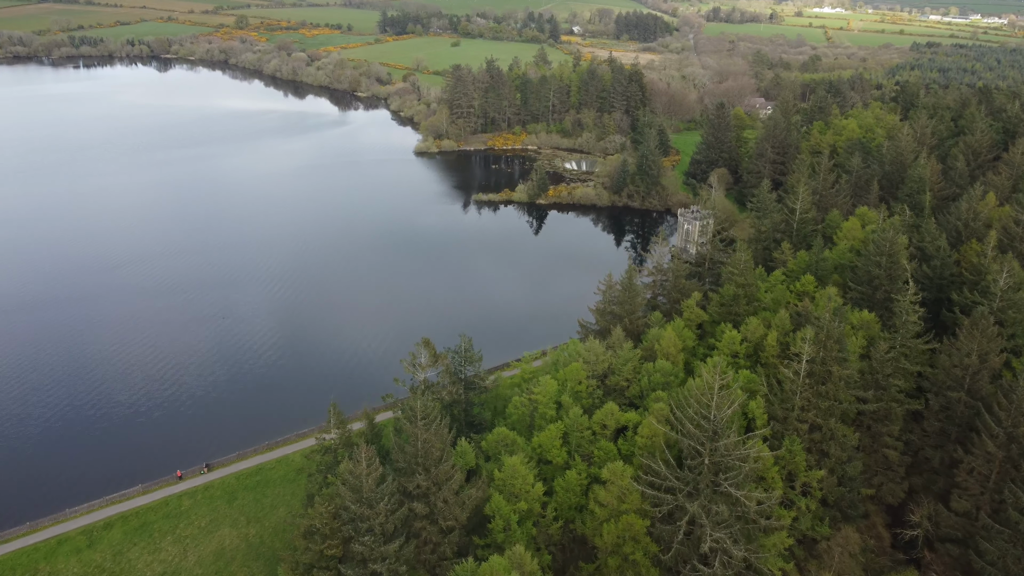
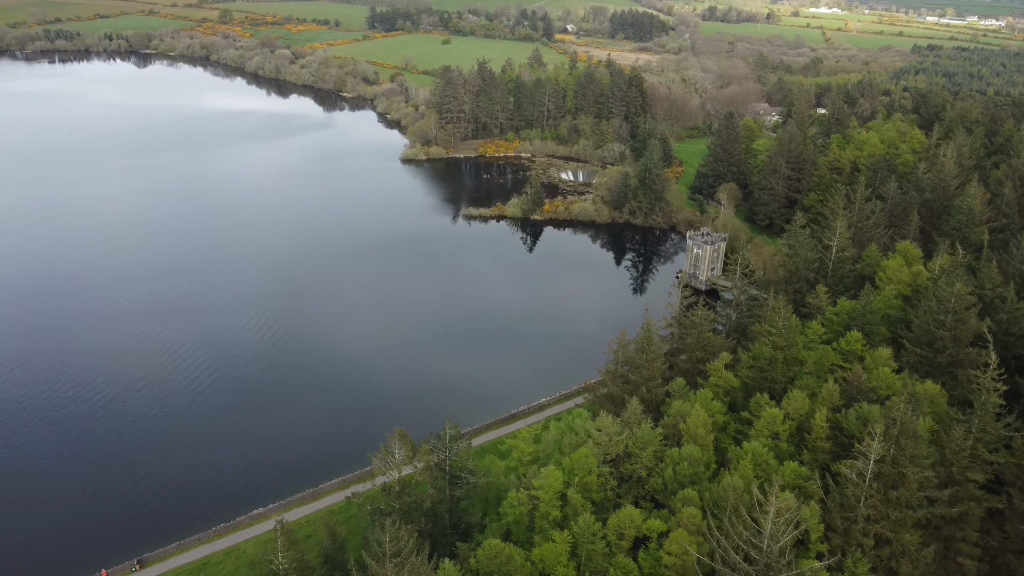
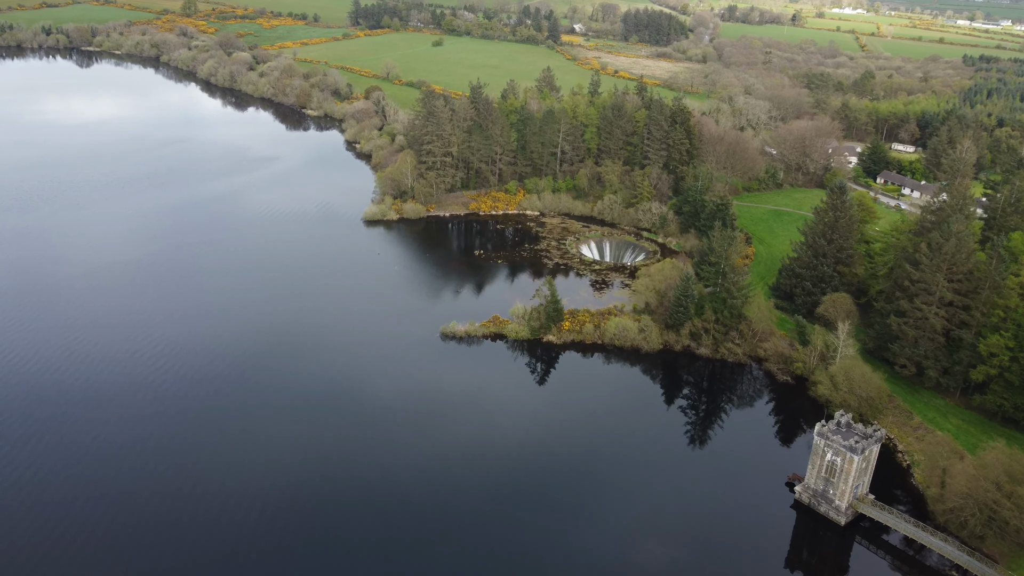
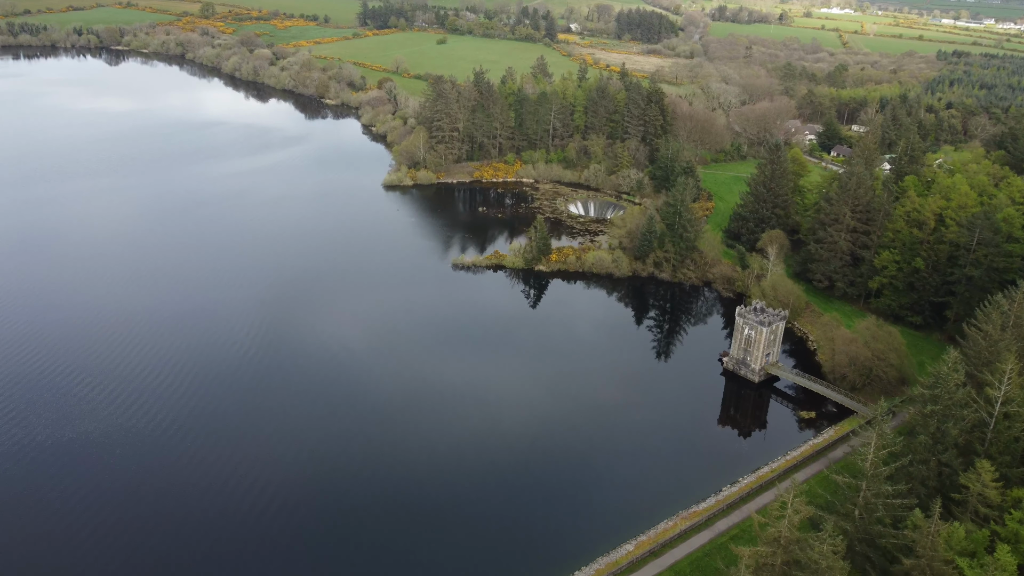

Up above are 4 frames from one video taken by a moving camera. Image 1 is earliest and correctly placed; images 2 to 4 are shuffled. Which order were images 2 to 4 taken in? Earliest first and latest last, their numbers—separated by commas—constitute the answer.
2, 4, 3
